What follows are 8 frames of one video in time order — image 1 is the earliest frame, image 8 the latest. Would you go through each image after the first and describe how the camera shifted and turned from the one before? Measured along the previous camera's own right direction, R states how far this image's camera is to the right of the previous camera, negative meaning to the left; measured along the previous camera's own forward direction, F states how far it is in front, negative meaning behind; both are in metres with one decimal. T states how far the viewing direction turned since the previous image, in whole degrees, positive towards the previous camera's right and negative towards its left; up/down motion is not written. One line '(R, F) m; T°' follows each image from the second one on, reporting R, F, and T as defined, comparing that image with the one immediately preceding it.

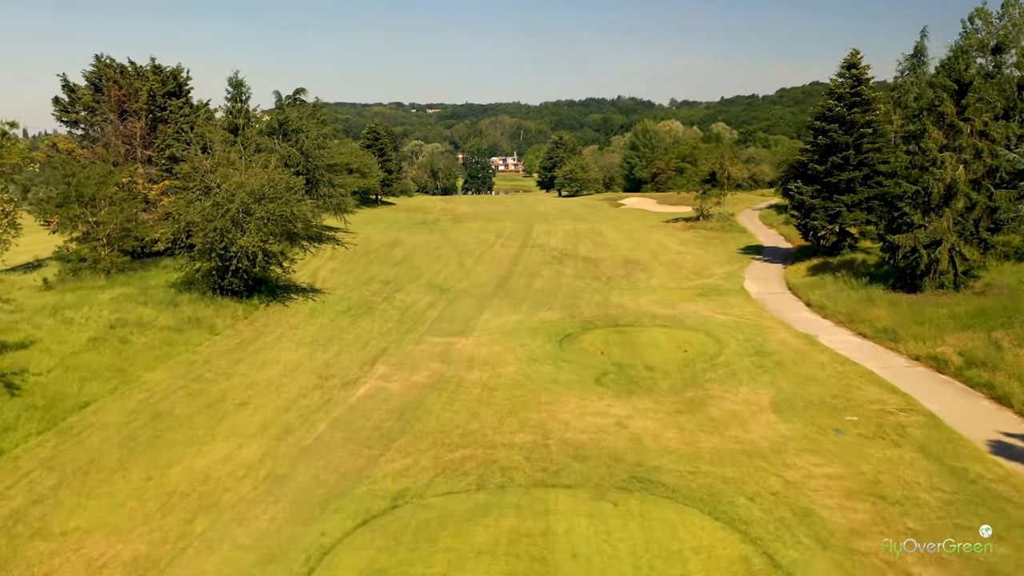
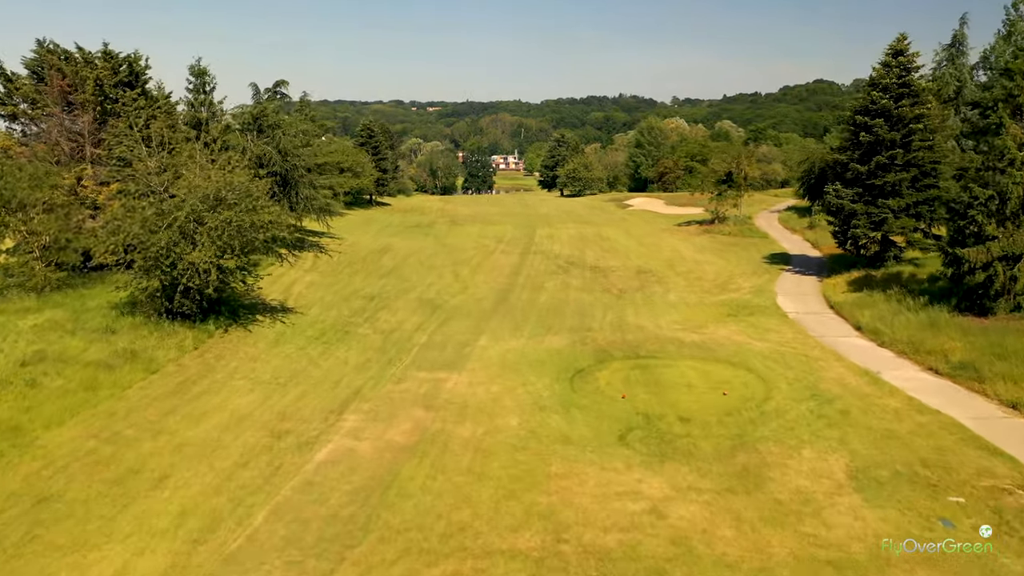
(0.0, +3.6) m; 0°
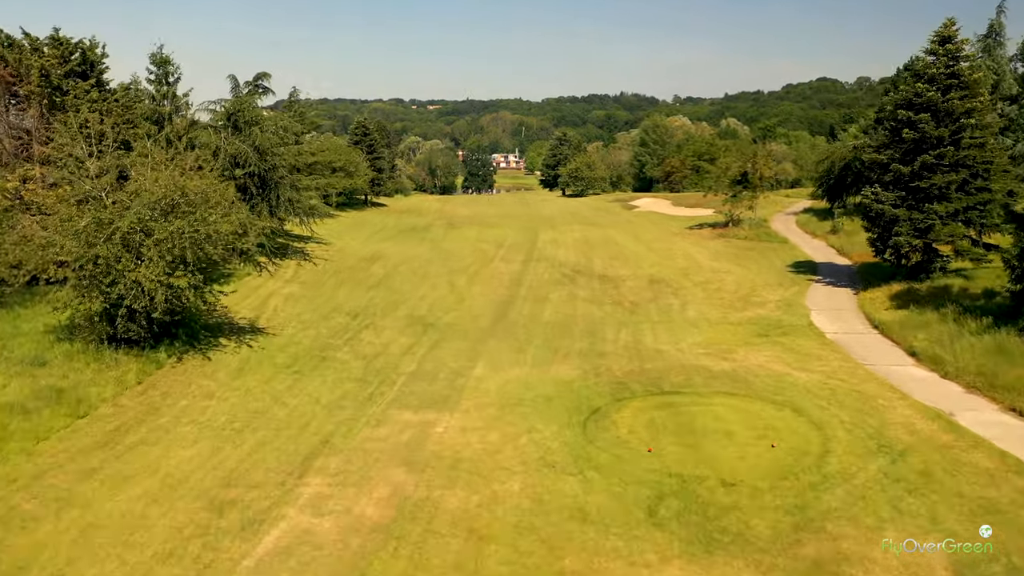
(0.0, +2.9) m; 0°
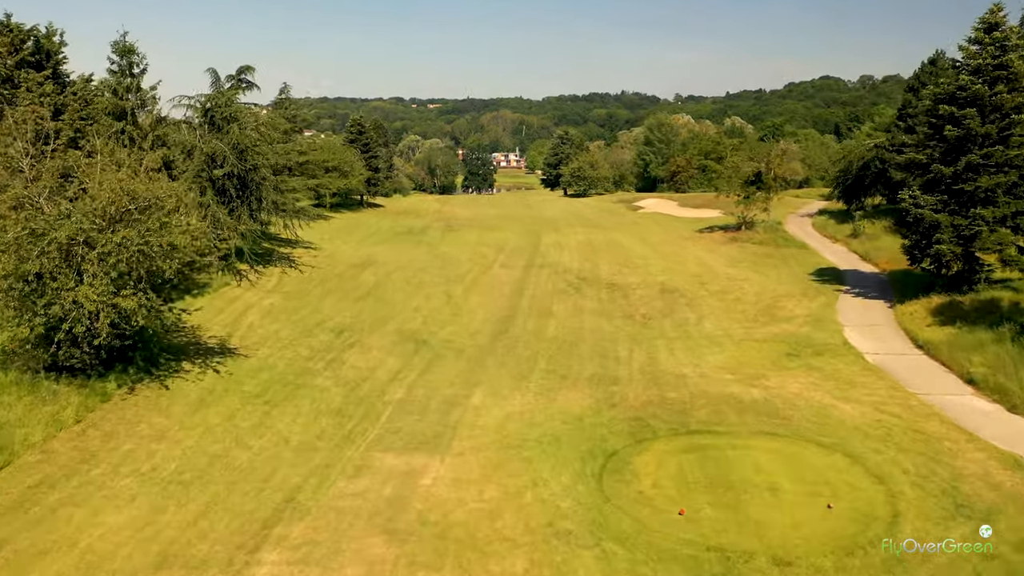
(0.0, +2.3) m; 0°
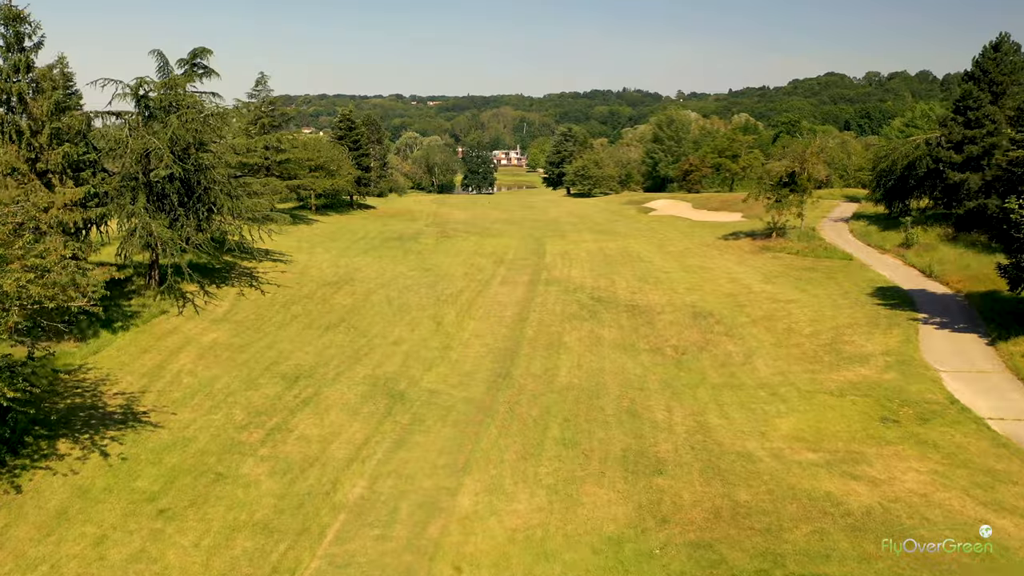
(0.0, +4.8) m; 0°
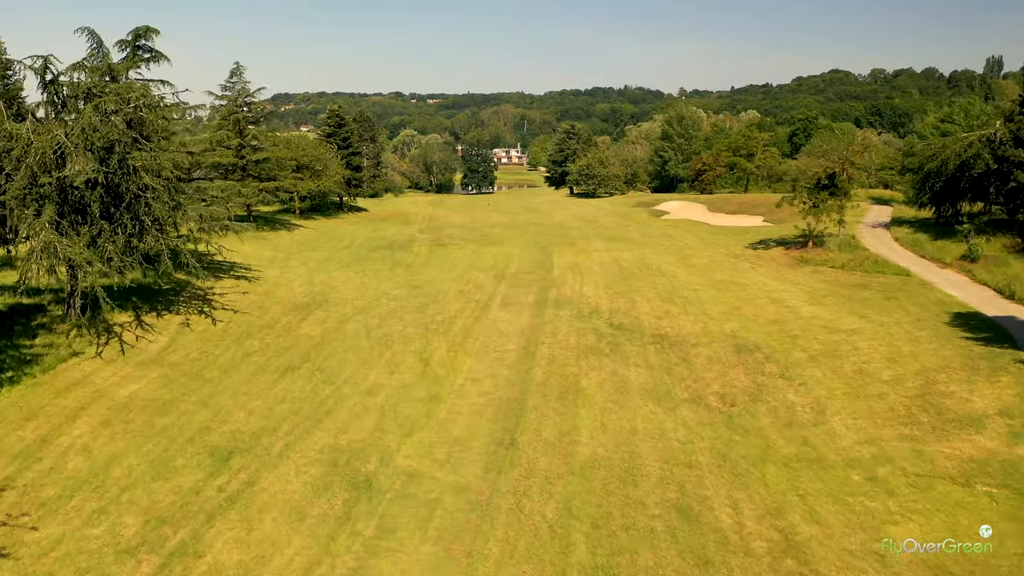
(-0.1, +4.3) m; 0°
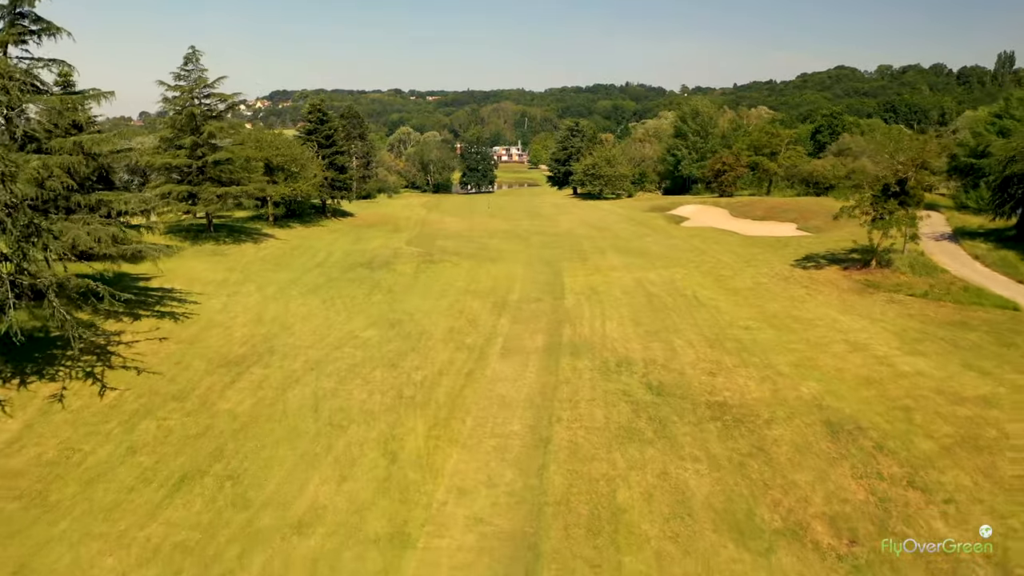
(-0.1, +5.7) m; 0°
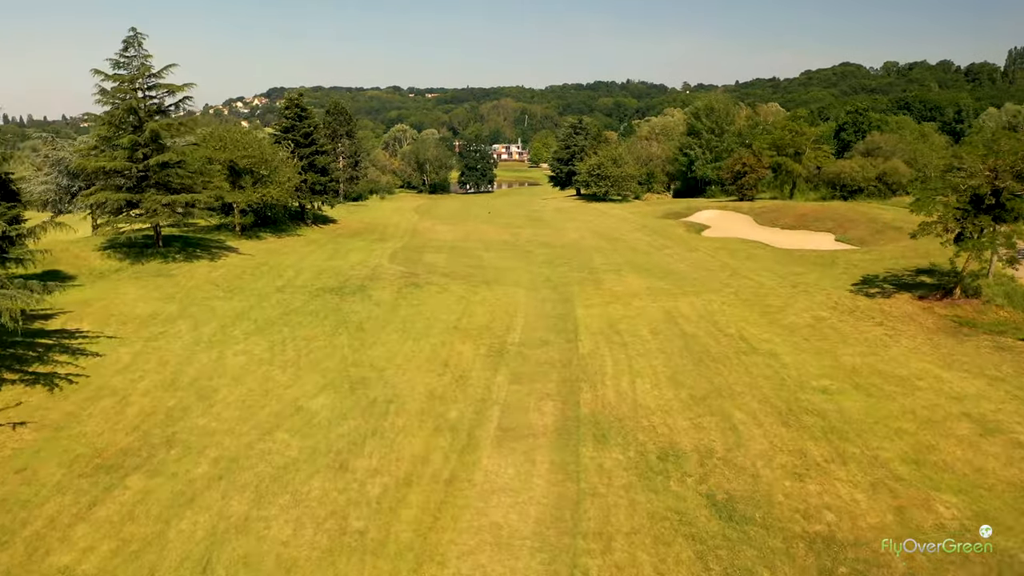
(0.0, +5.3) m; 0°
